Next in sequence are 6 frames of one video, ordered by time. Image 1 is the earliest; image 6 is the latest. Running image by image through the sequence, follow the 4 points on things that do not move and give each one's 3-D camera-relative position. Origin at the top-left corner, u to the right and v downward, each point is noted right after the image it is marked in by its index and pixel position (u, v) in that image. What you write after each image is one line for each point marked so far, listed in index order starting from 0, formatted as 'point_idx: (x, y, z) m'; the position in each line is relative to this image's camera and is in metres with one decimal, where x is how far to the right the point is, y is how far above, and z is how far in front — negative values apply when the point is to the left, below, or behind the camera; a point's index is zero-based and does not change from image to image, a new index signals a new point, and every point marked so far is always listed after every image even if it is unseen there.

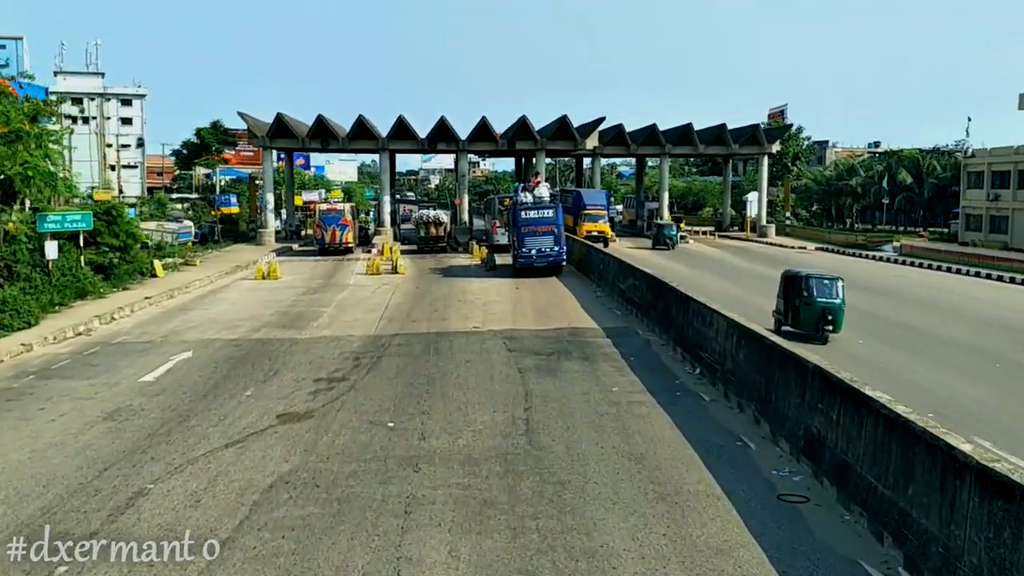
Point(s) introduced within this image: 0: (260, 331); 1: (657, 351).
0: (-8.2, -1.4, +19.4) m
1: (+3.9, -1.7, +15.9) m
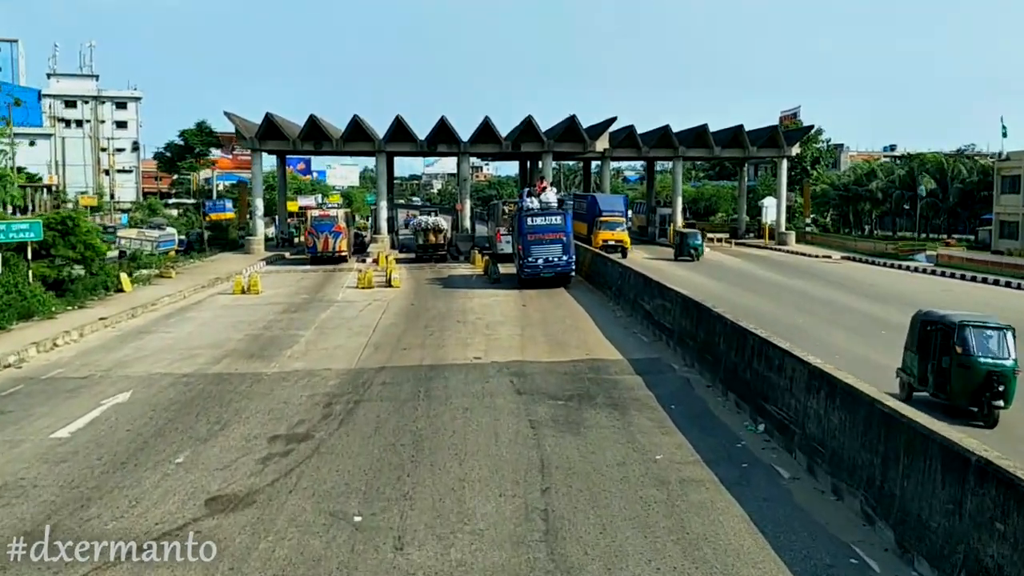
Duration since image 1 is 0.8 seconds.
0: (-8.0, -2.0, +16.3) m
1: (+4.1, -2.3, +12.8) m
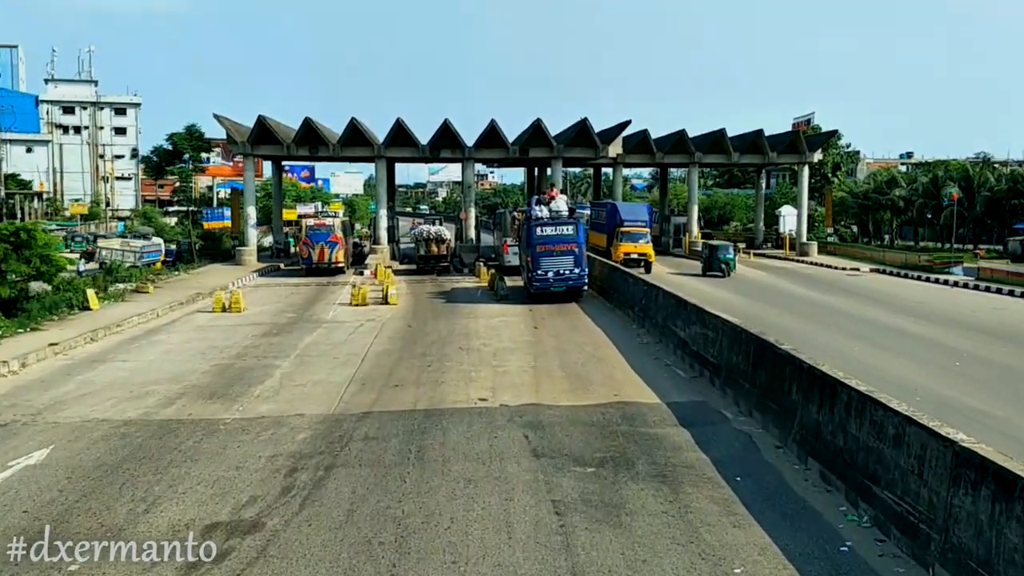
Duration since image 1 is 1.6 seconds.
0: (-7.7, -2.6, +13.6) m
1: (+4.3, -2.9, +9.9) m
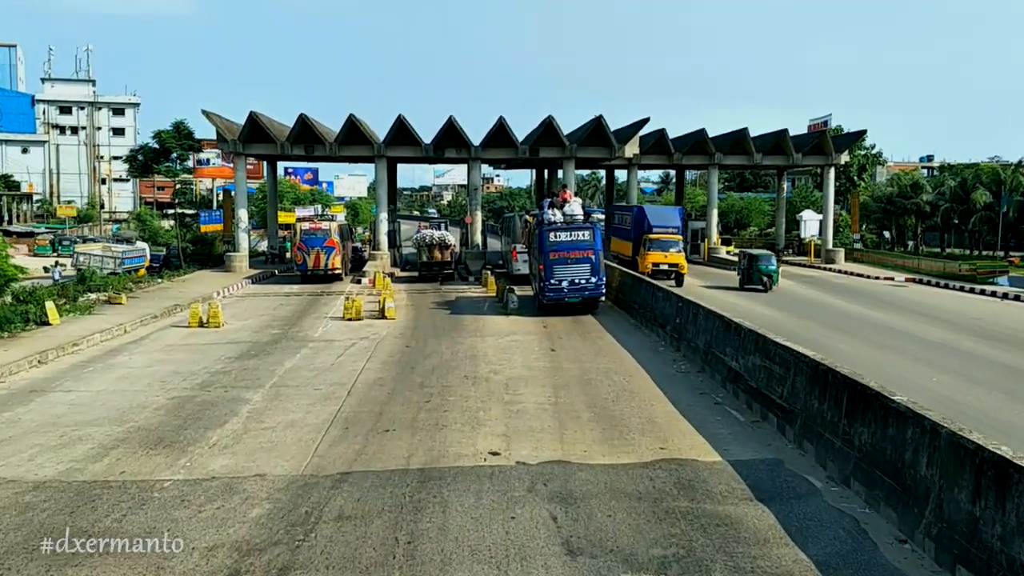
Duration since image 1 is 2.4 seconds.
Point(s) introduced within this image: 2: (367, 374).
0: (-7.3, -3.1, +10.8) m
1: (+4.7, -3.3, +7.1) m
2: (-3.9, -2.3, +16.0) m
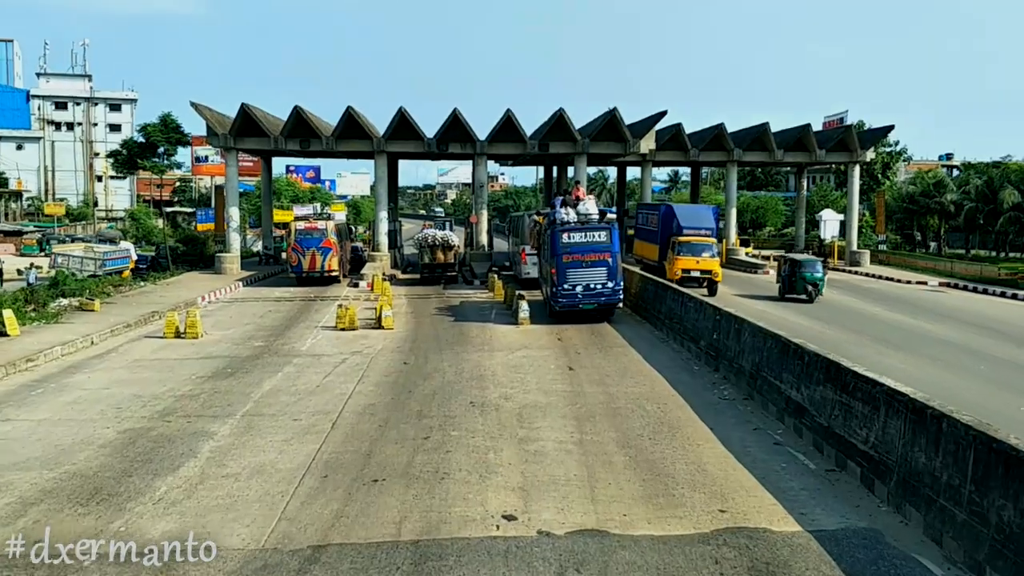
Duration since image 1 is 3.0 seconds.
0: (-7.1, -3.3, +8.6) m
1: (+4.9, -3.6, +4.8) m
2: (-3.6, -2.6, +13.7) m
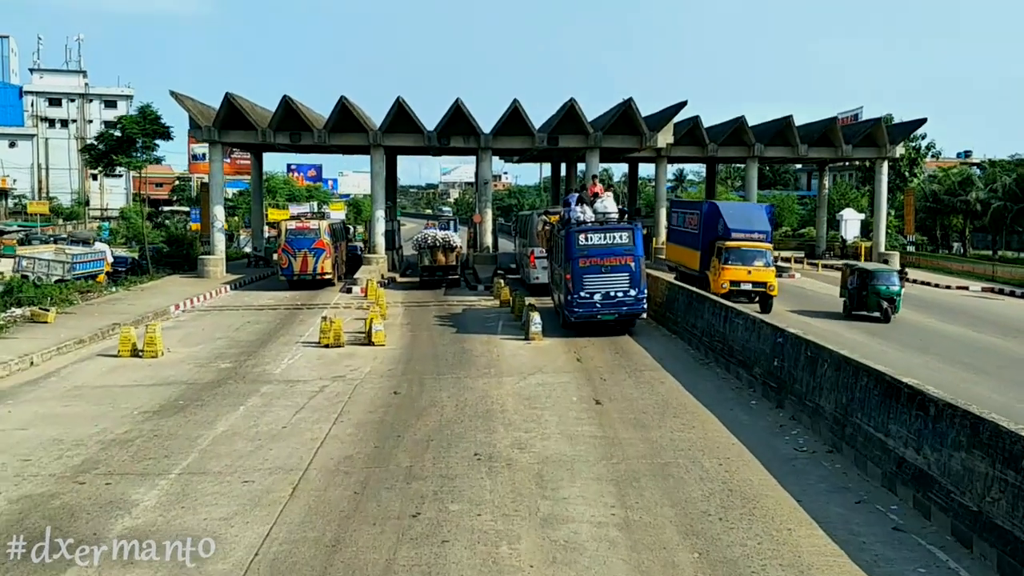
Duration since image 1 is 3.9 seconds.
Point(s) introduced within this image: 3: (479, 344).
0: (-6.8, -3.6, +5.7) m
1: (+5.1, -4.0, +1.8) m
2: (-3.3, -2.9, +10.8) m
3: (-1.1, -1.9, +19.9) m
